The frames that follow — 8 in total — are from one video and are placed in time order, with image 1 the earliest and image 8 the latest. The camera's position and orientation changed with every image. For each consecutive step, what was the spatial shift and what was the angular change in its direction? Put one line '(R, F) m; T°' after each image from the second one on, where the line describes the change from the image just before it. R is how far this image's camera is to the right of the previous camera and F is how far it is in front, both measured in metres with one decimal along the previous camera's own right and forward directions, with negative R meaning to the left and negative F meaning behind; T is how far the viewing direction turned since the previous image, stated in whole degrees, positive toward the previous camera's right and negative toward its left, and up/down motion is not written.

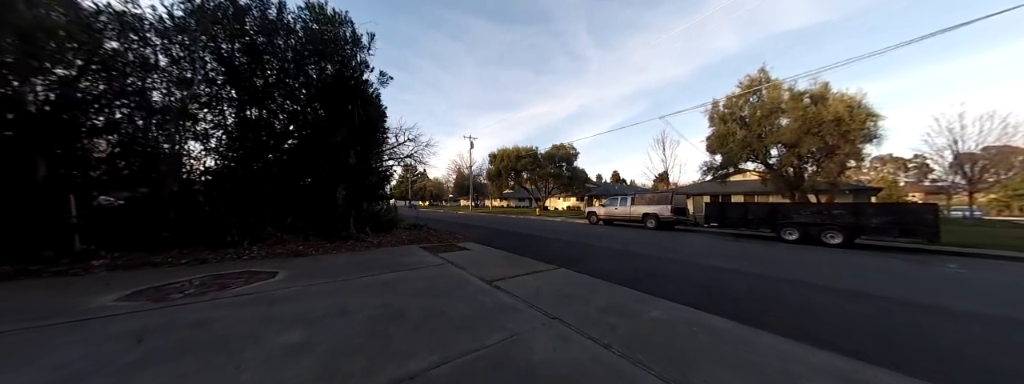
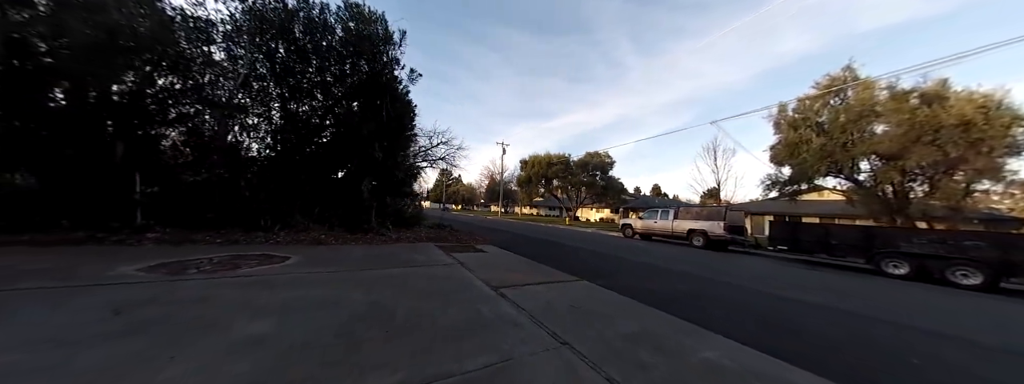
(+0.3, +0.7) m; -8°
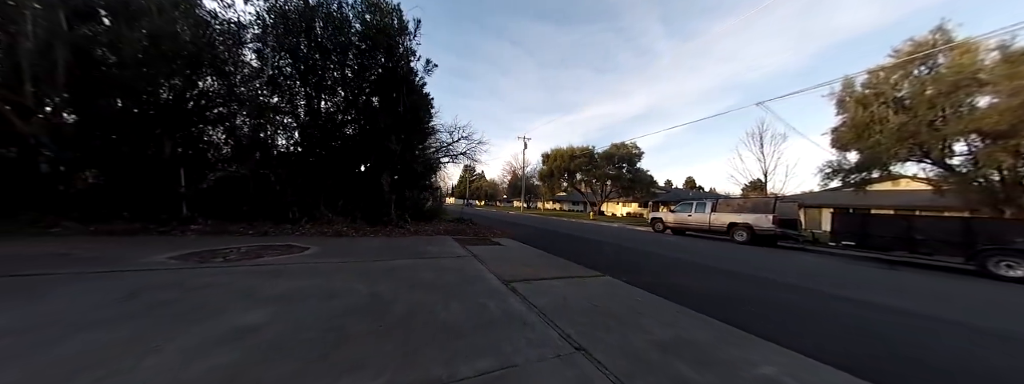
(+0.2, +0.4) m; -6°
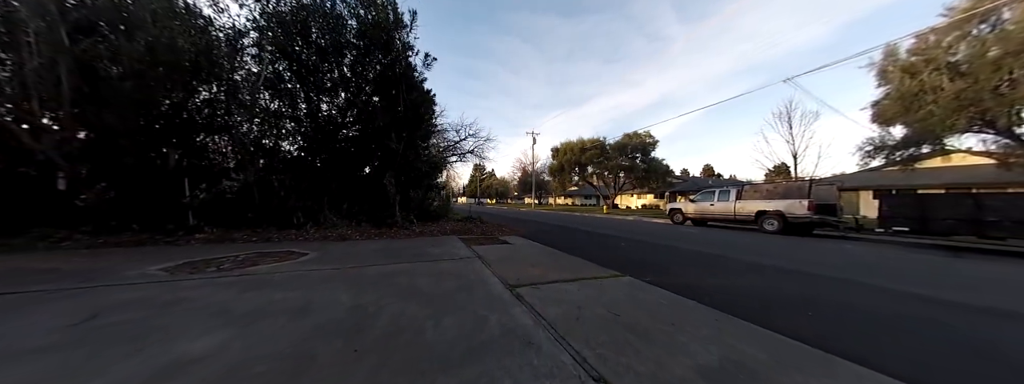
(+0.1, +0.5) m; -3°
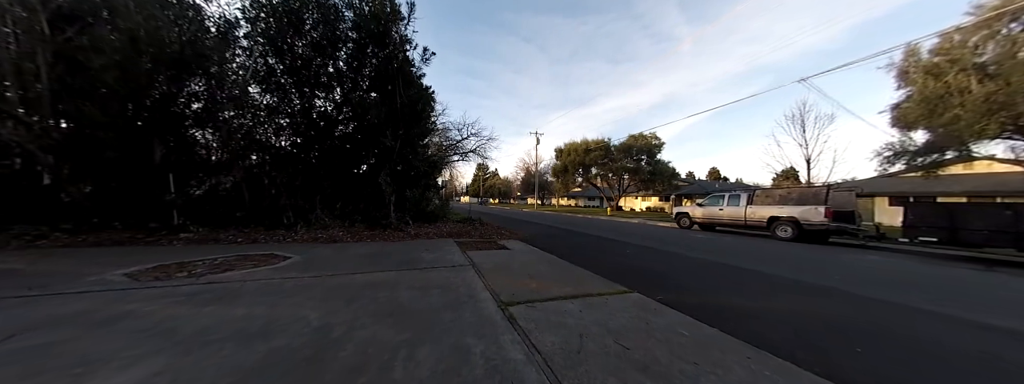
(+0.1, +0.4) m; -1°
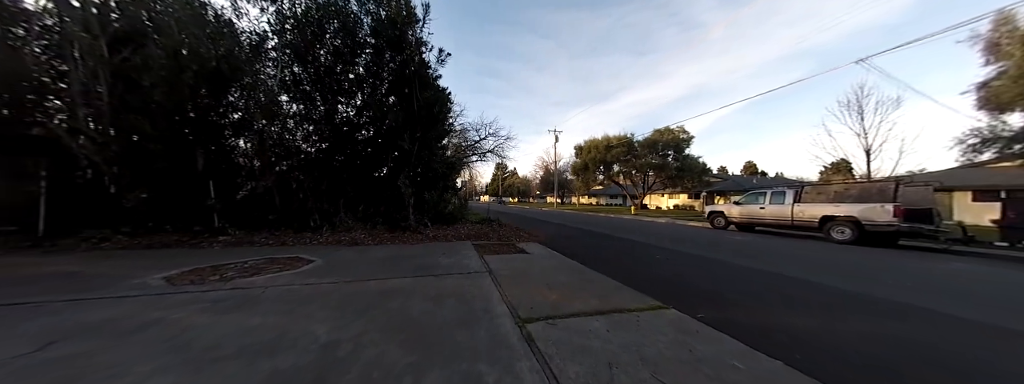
(0.0, +0.3) m; -5°
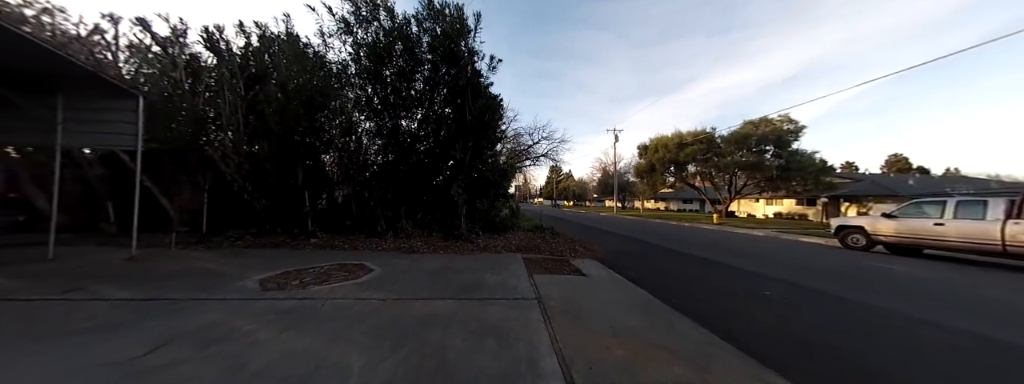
(0.0, +0.6) m; -13°
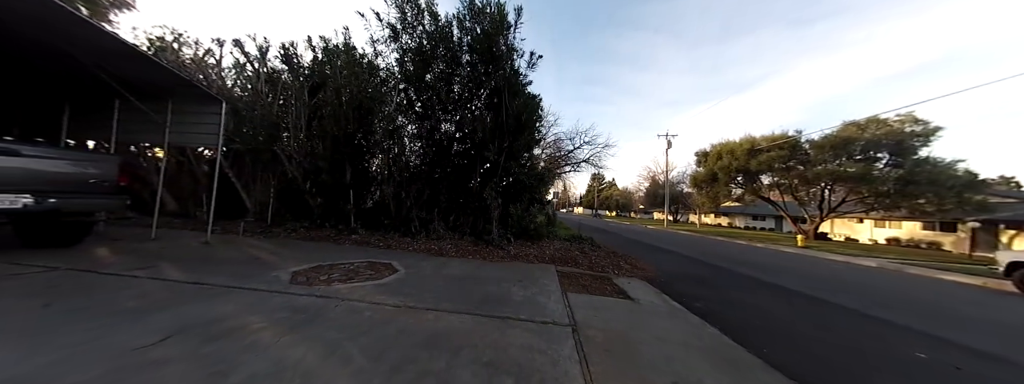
(+0.1, +0.6) m; -9°
